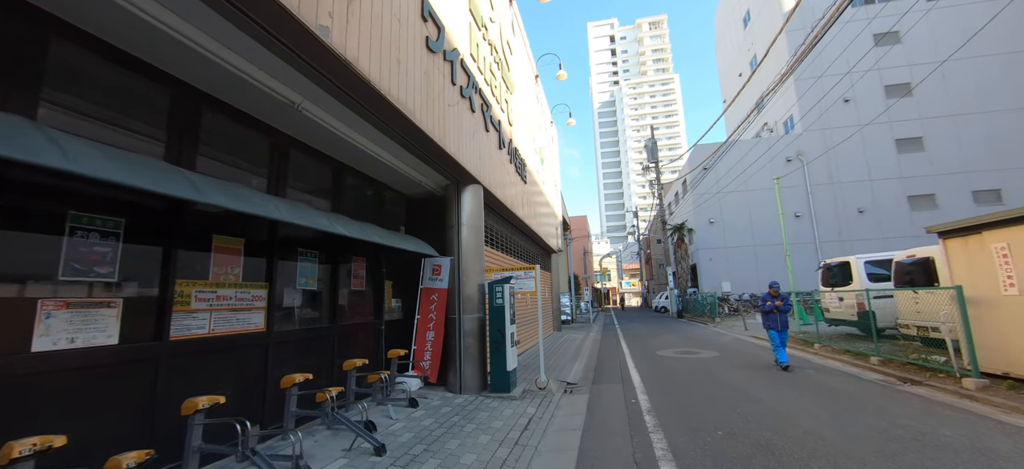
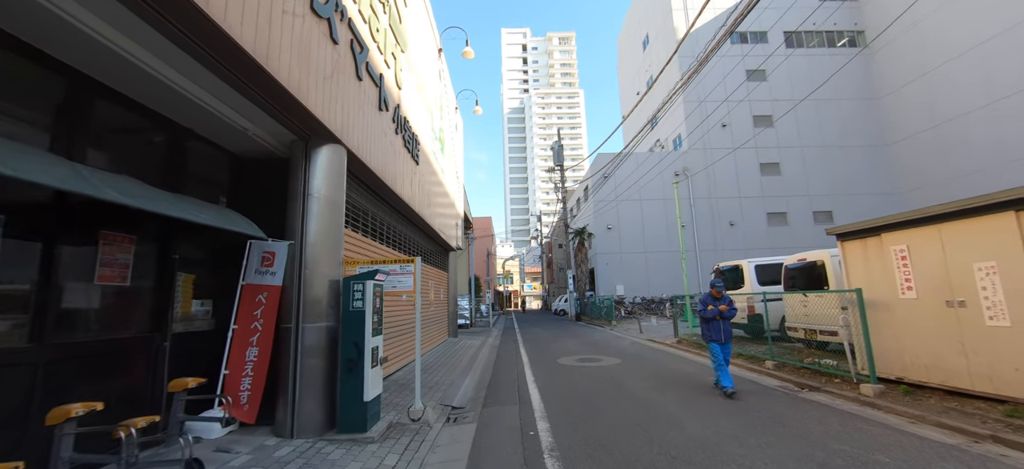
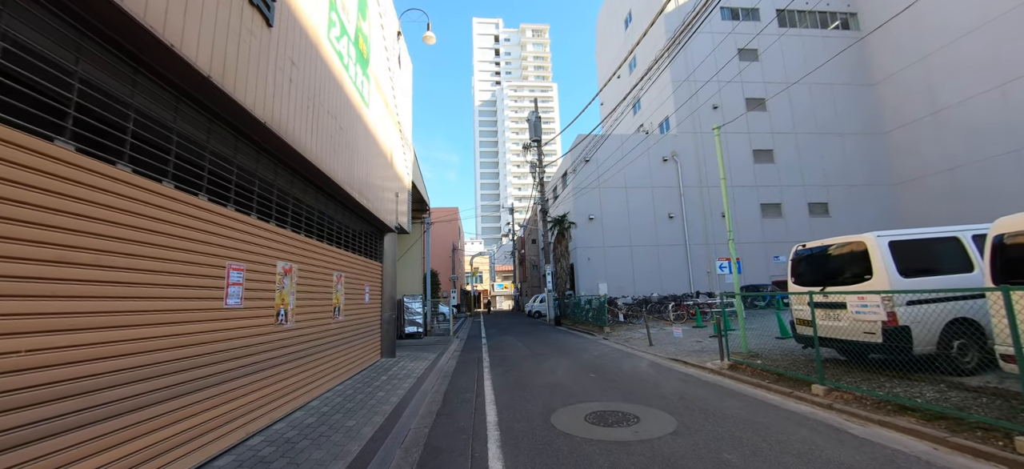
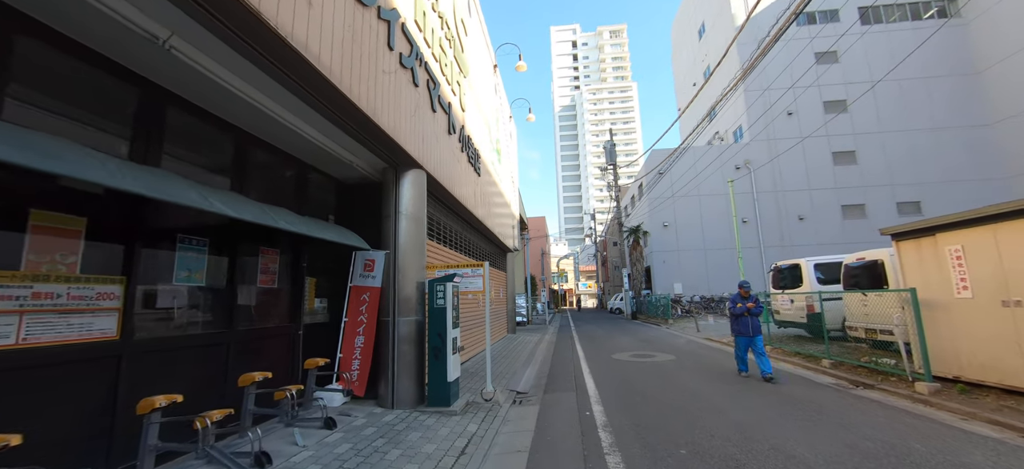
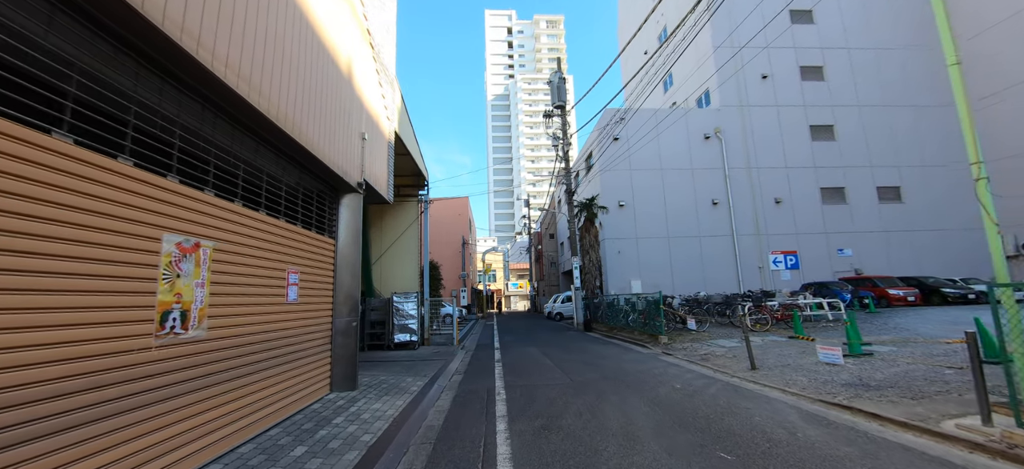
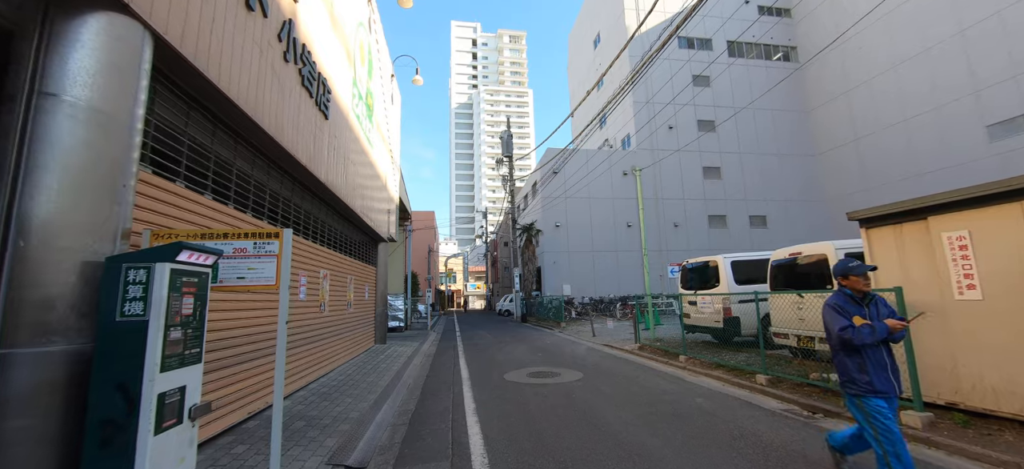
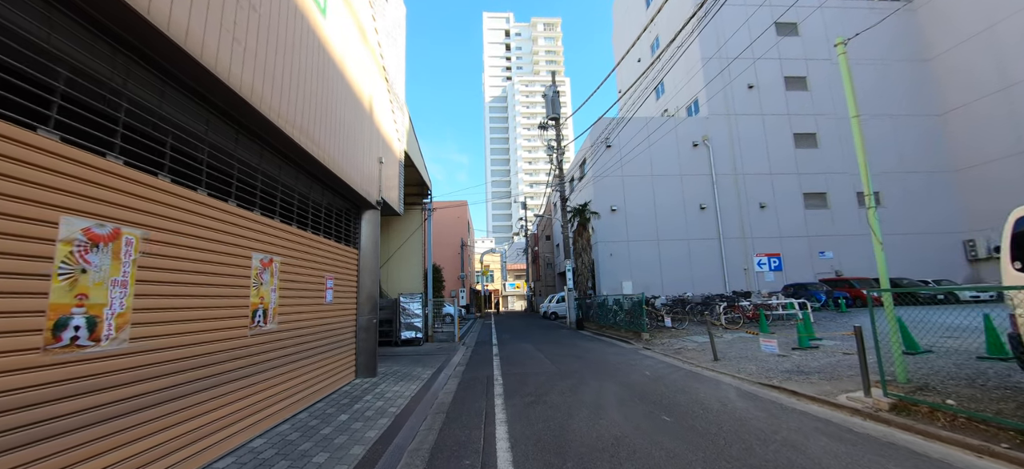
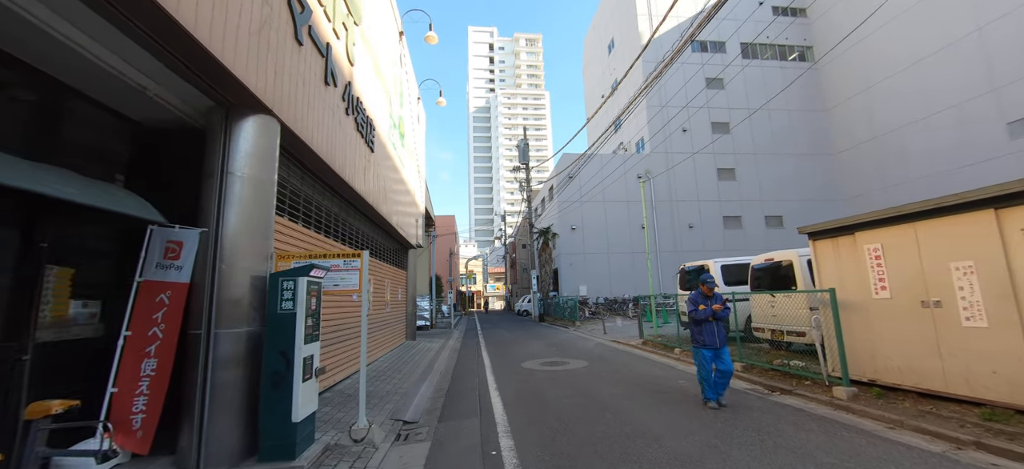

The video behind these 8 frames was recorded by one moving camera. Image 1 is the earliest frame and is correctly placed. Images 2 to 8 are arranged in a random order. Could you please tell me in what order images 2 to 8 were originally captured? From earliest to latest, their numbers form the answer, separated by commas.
4, 2, 8, 6, 3, 7, 5
